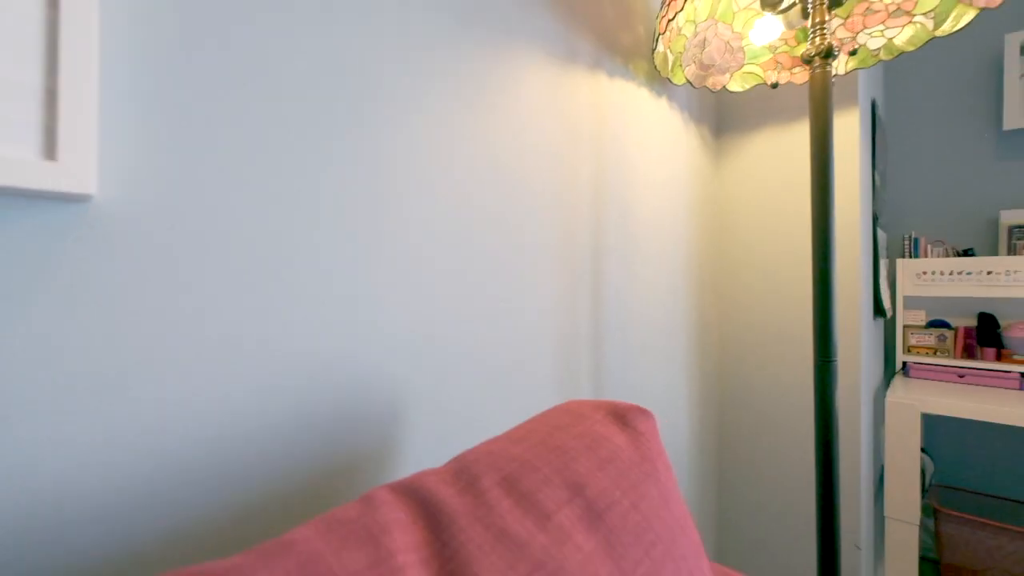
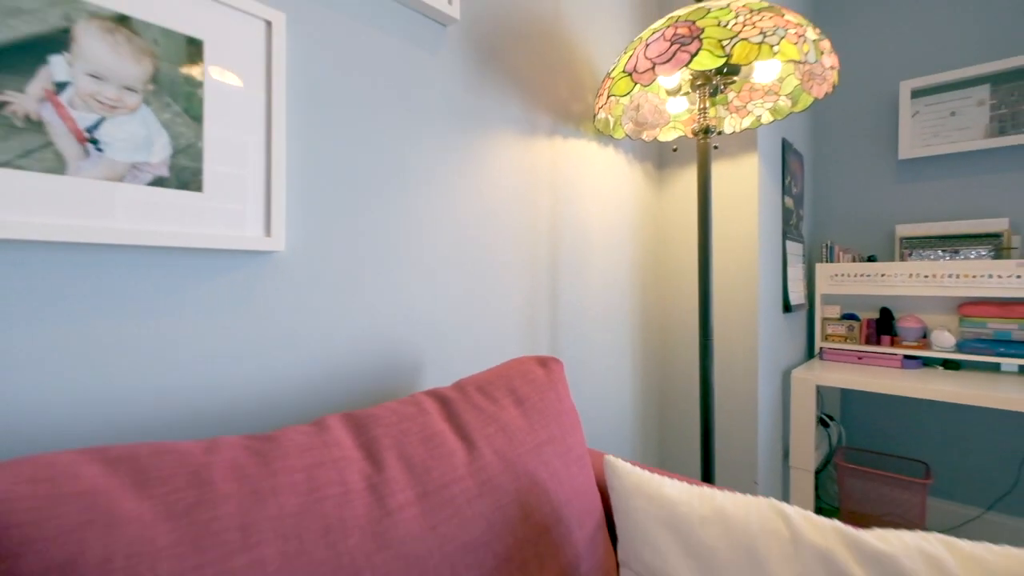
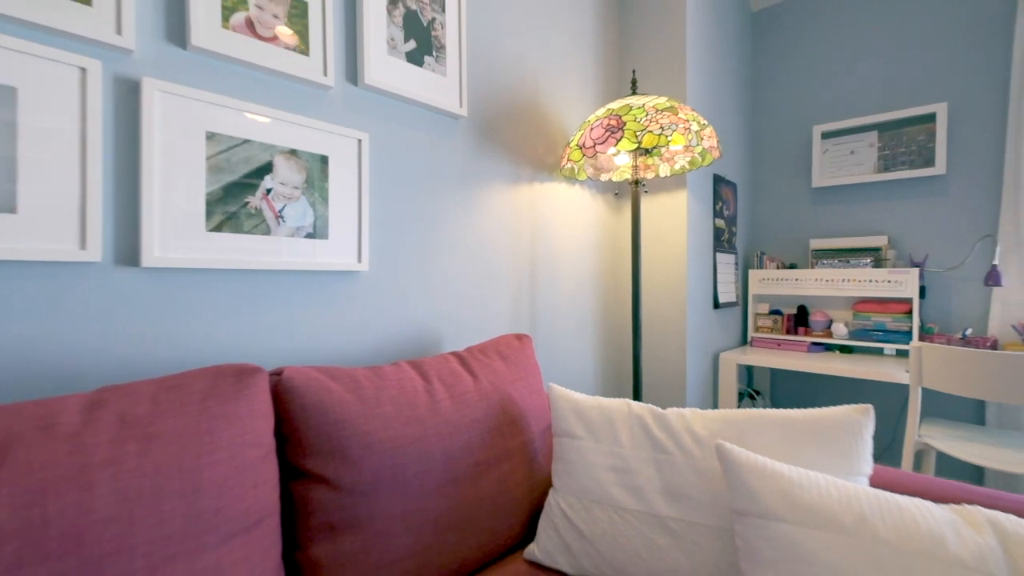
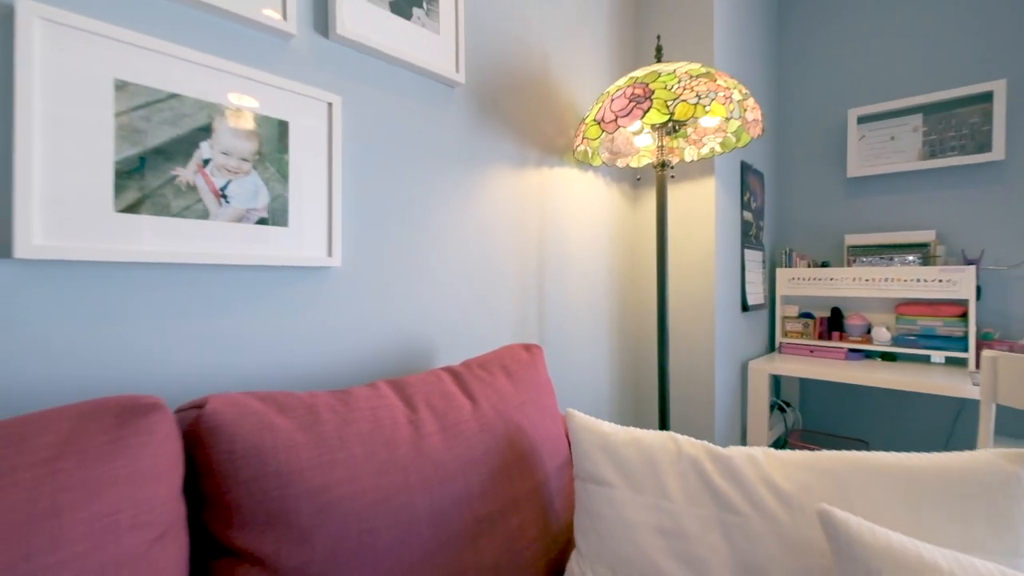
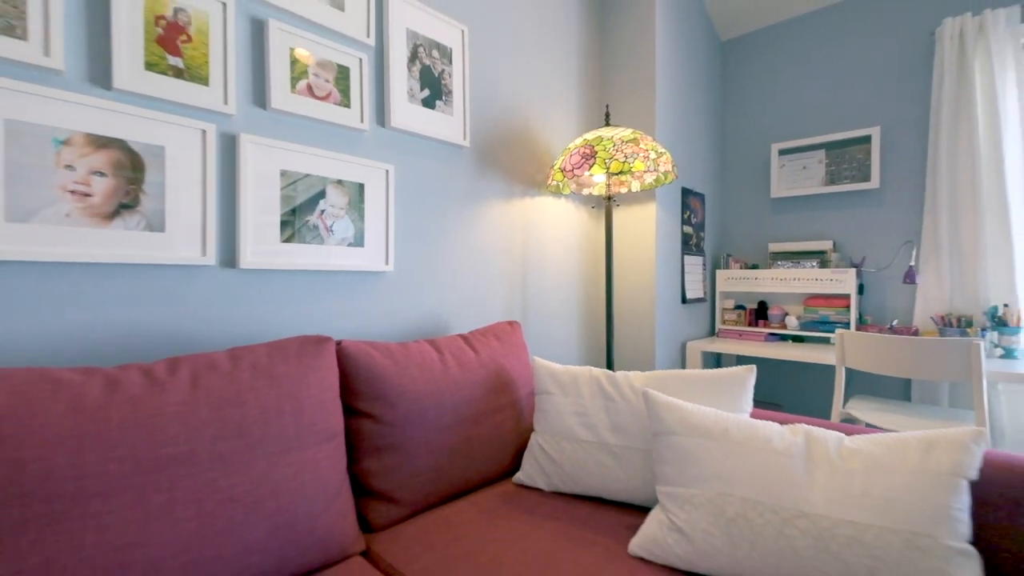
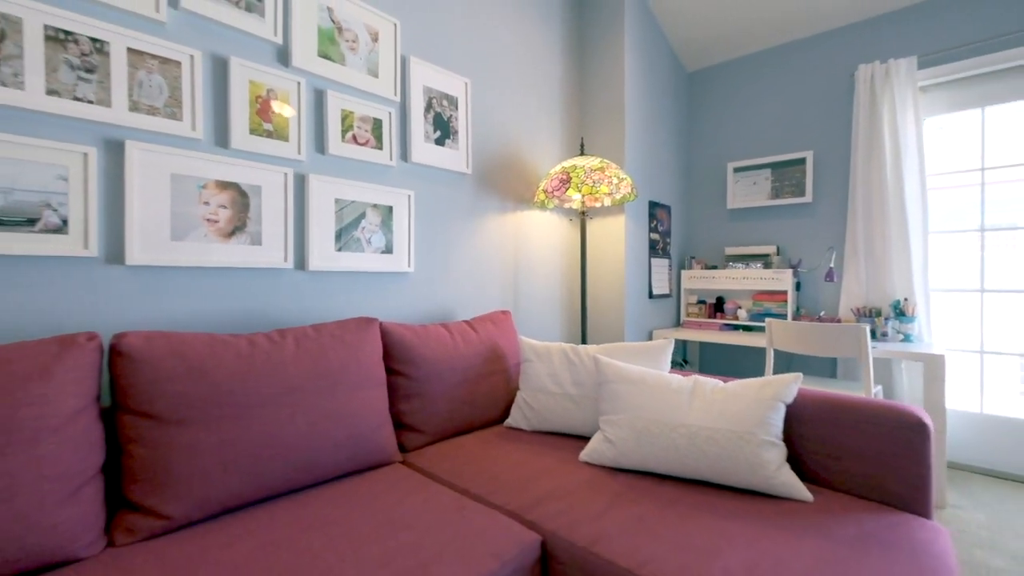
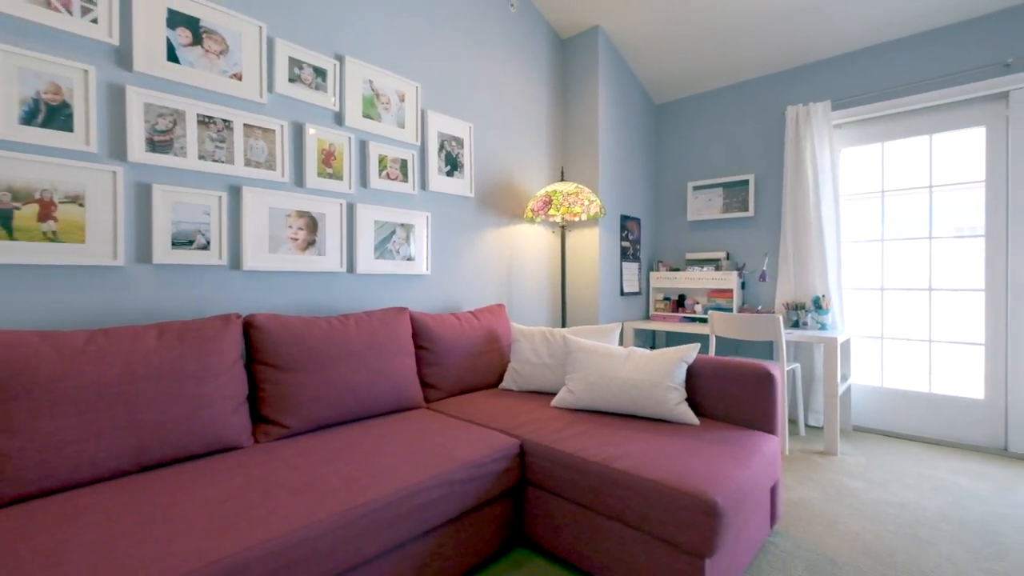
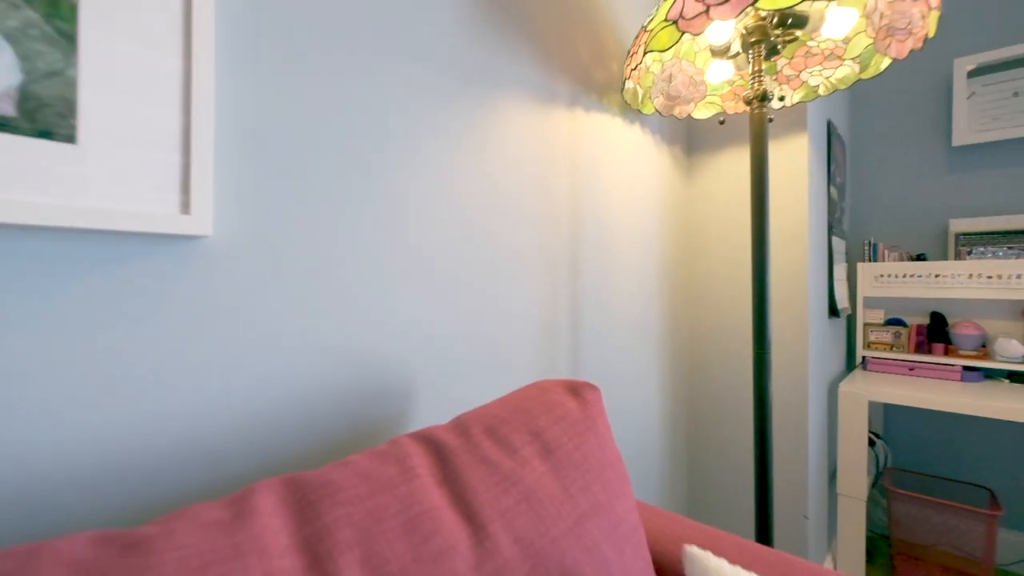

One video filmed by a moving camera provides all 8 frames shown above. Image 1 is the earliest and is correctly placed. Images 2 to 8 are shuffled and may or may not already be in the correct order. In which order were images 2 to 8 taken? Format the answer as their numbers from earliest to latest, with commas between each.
8, 2, 4, 3, 5, 6, 7
